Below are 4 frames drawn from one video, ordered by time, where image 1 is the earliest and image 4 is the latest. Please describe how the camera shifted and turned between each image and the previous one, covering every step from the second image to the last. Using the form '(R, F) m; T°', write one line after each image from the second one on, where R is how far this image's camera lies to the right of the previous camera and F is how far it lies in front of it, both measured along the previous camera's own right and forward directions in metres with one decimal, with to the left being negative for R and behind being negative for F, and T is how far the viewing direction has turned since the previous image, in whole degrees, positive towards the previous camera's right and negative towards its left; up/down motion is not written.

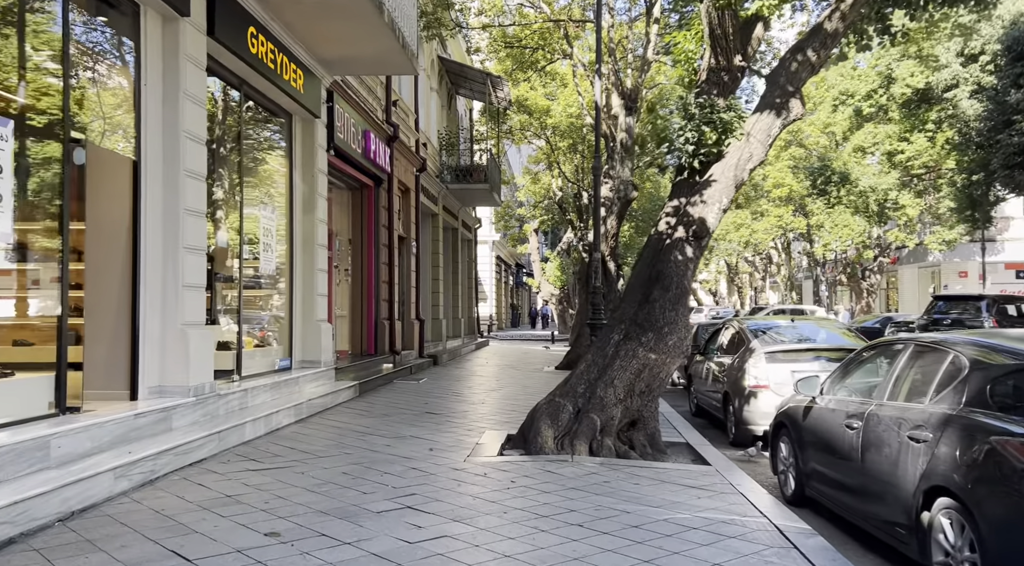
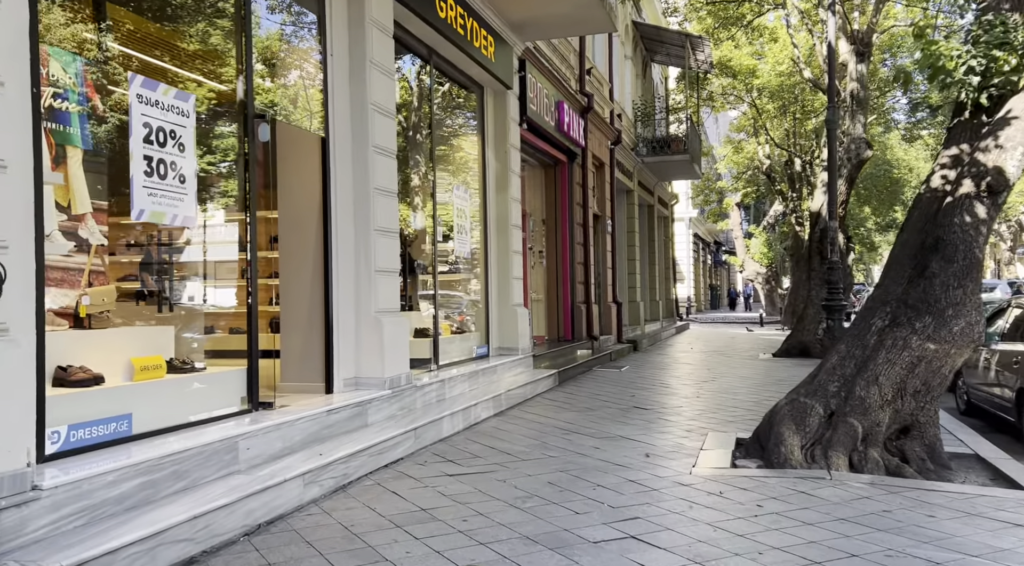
(-0.3, +1.0) m; -13°
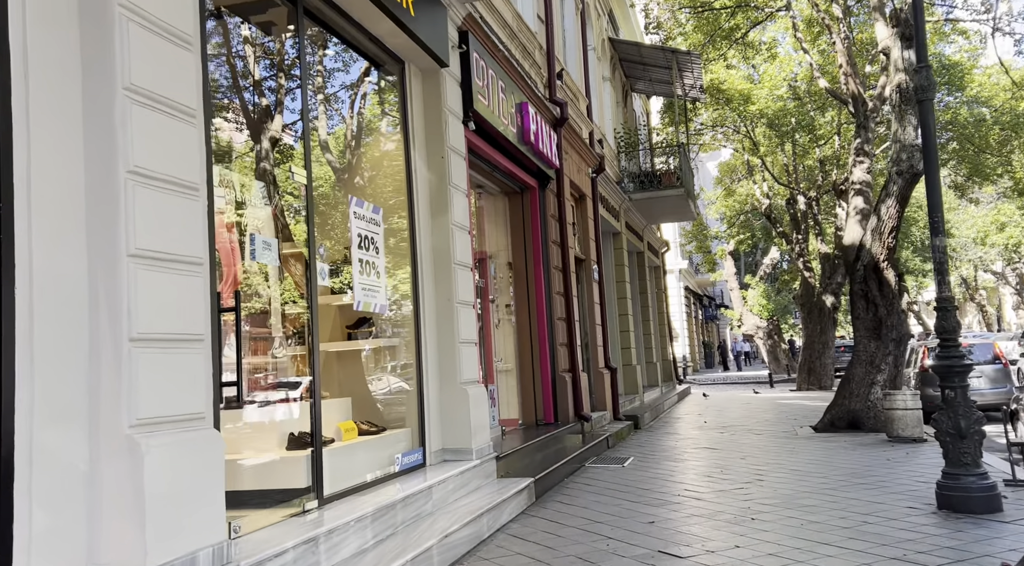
(+0.3, +3.6) m; +1°
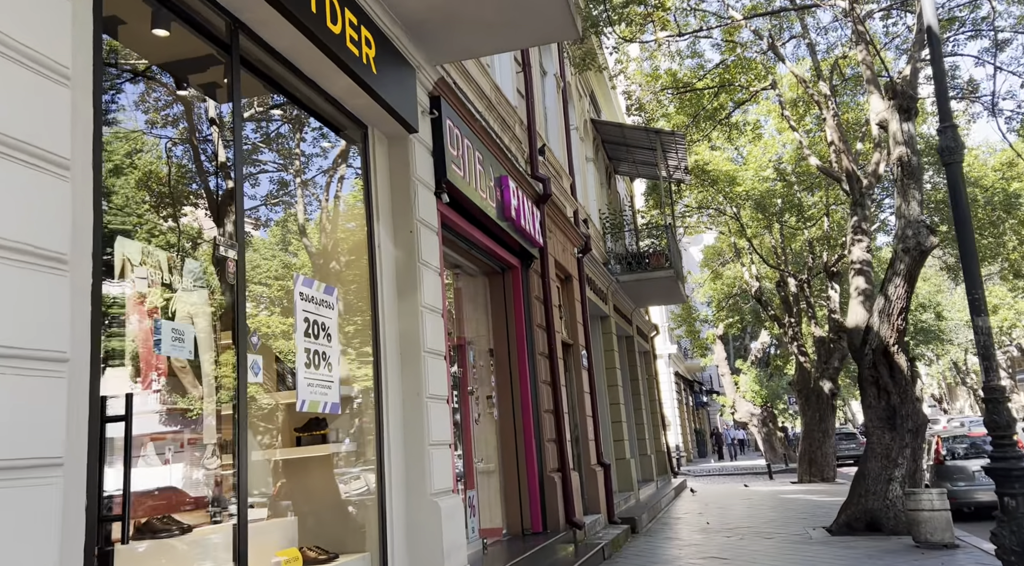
(+0.1, +1.0) m; +1°
